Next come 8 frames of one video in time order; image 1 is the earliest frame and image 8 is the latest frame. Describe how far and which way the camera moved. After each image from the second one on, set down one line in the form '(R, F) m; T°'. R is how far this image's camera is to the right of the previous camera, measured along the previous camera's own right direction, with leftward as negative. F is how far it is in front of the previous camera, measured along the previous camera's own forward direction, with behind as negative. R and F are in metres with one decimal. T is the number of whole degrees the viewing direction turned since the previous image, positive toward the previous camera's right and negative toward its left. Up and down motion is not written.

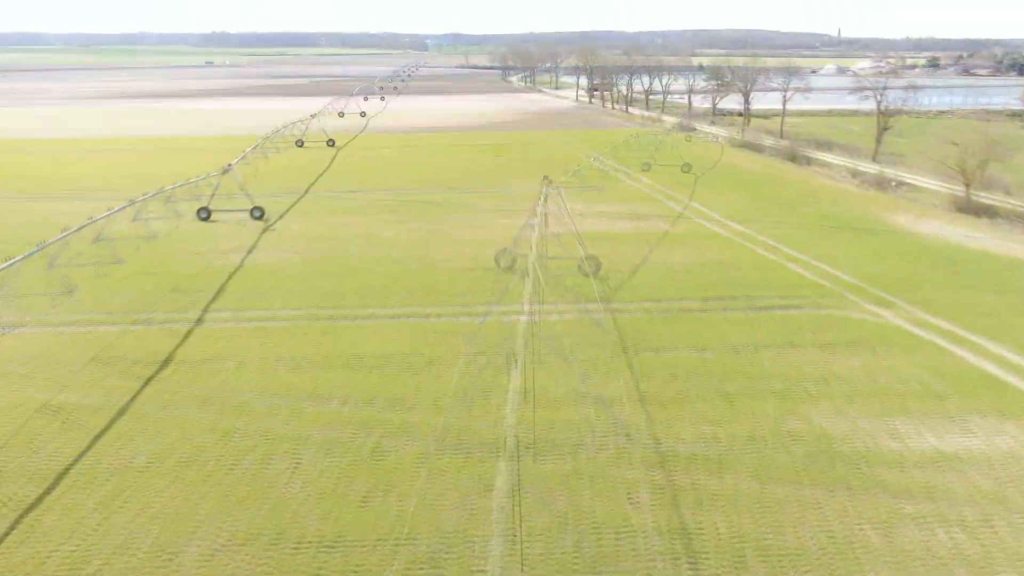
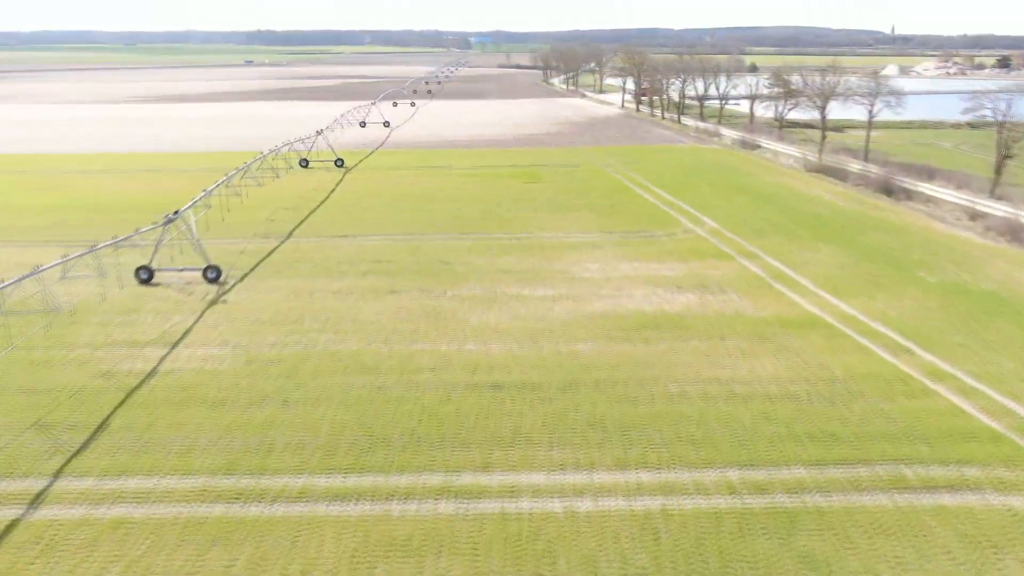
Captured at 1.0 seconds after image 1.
(+0.3, +4.5) m; -3°
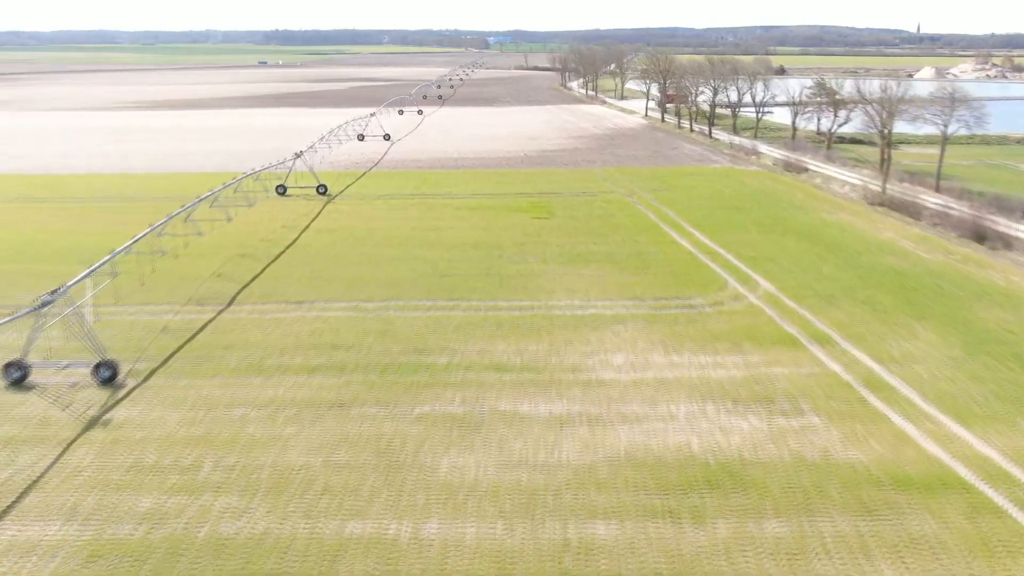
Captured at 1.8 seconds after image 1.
(+0.3, +4.0) m; -1°
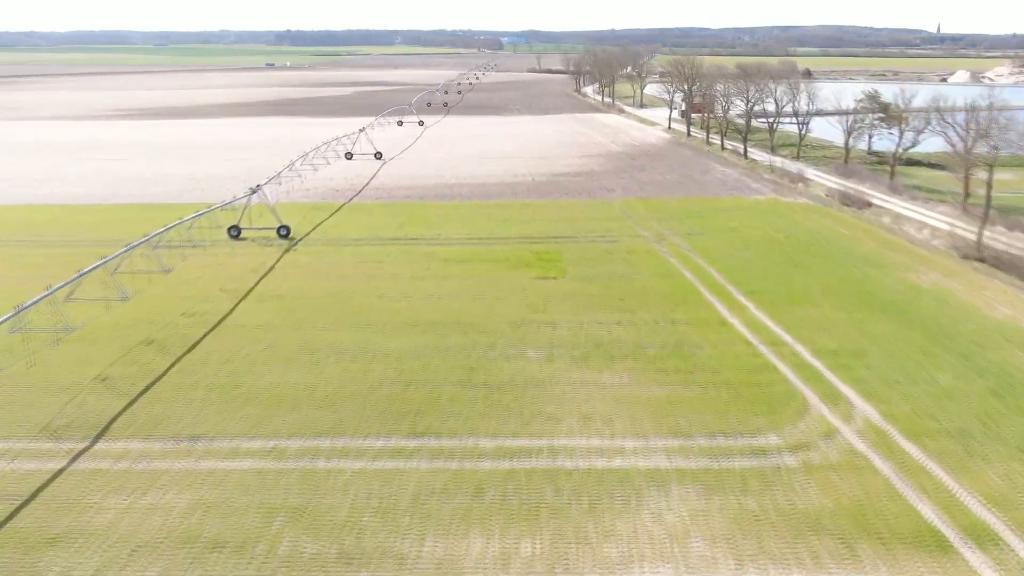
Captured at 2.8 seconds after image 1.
(+0.3, +4.5) m; -1°
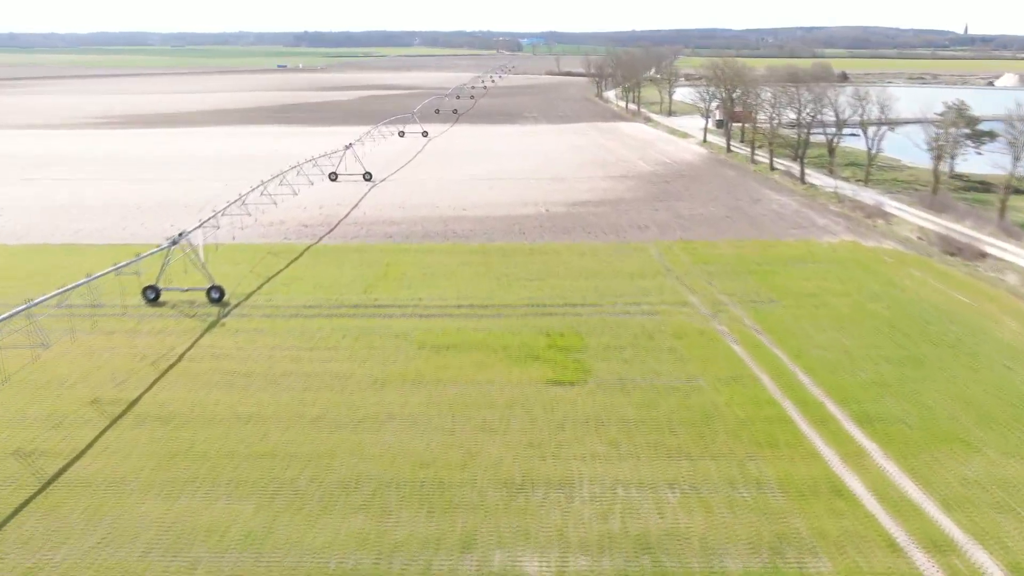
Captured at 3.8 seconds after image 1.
(+0.3, +5.1) m; -1°
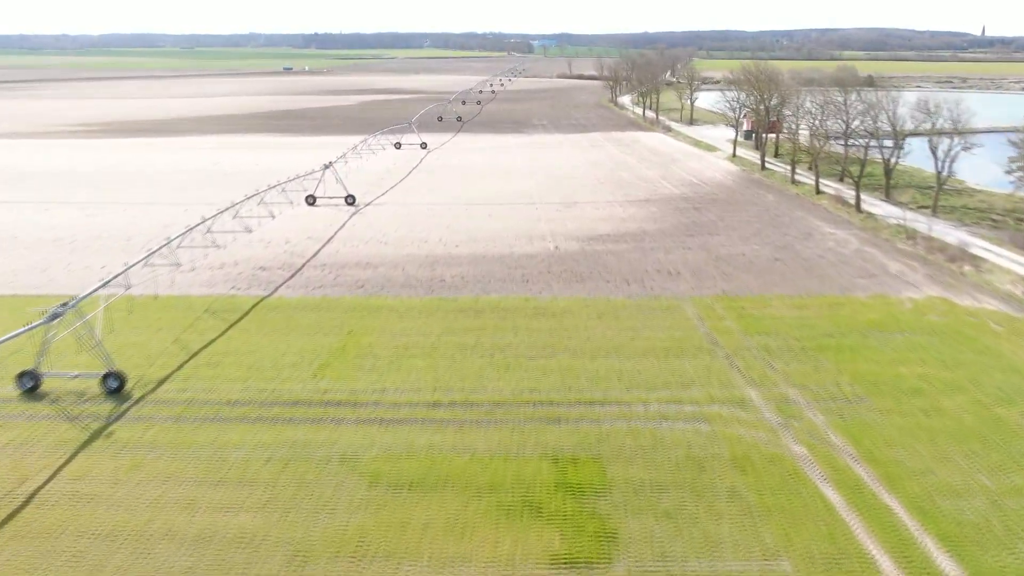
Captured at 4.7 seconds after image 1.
(+0.2, +3.9) m; -1°
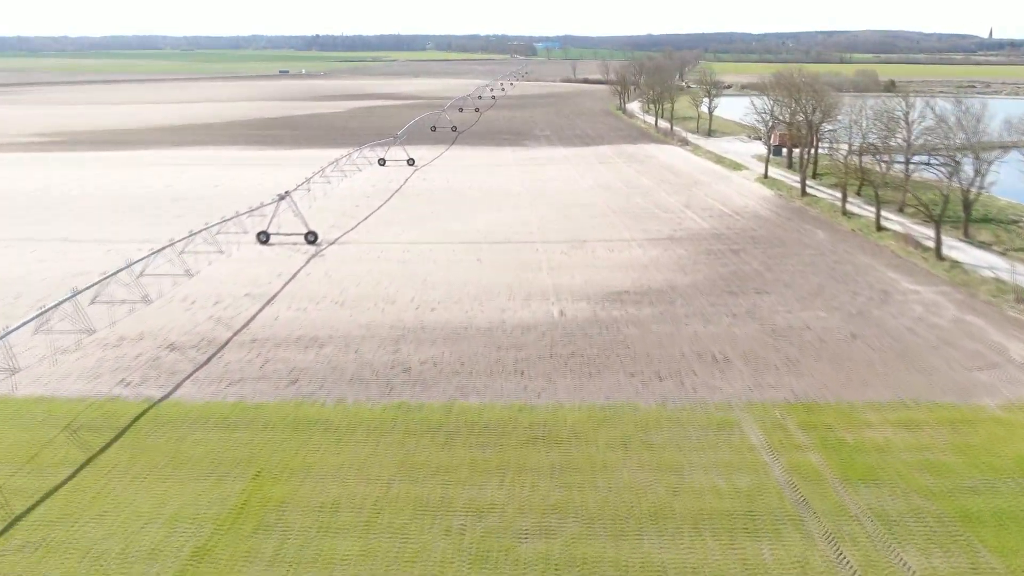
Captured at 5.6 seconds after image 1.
(+0.2, +4.5) m; 0°
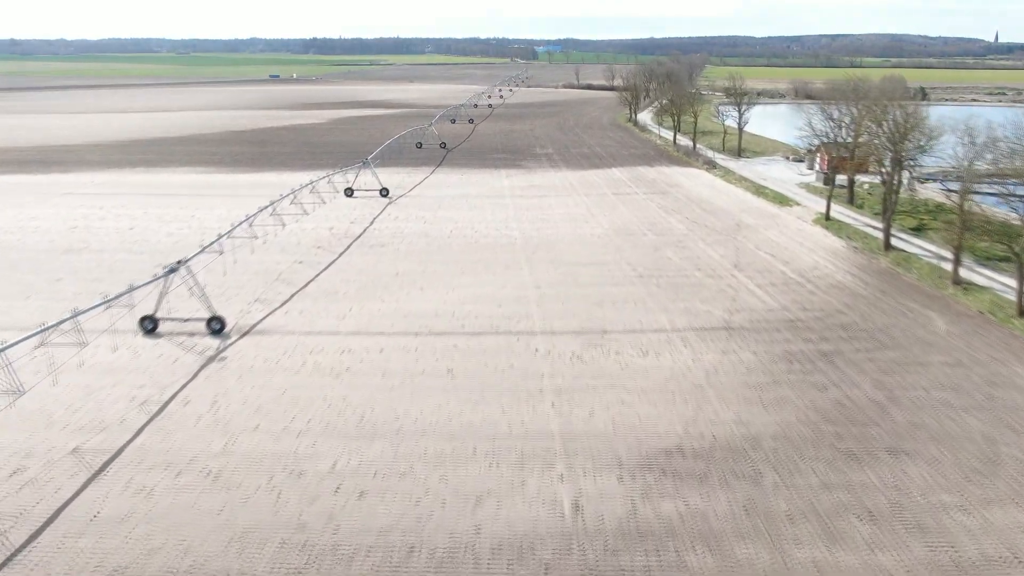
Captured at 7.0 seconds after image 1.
(+0.2, +6.2) m; 0°
